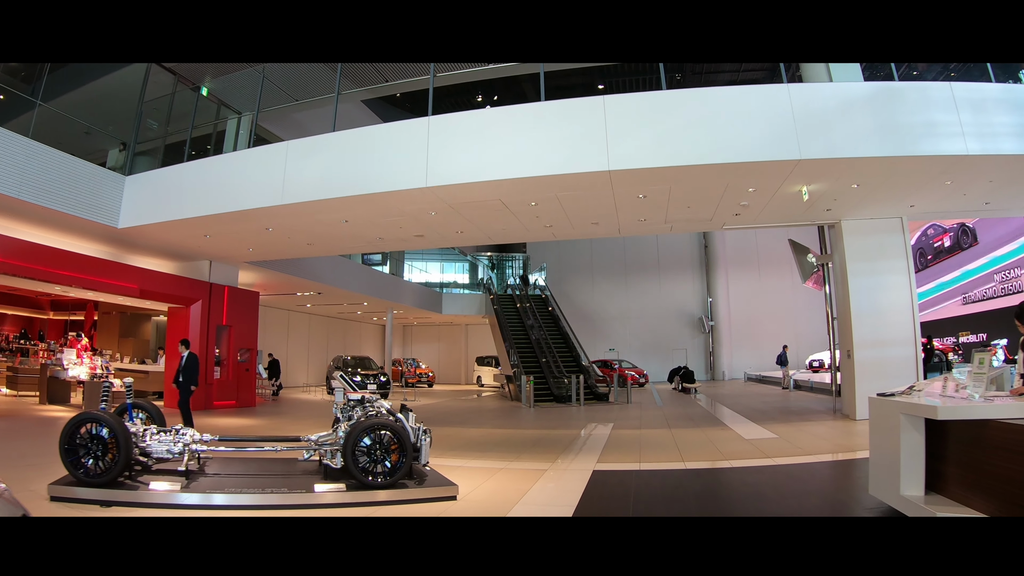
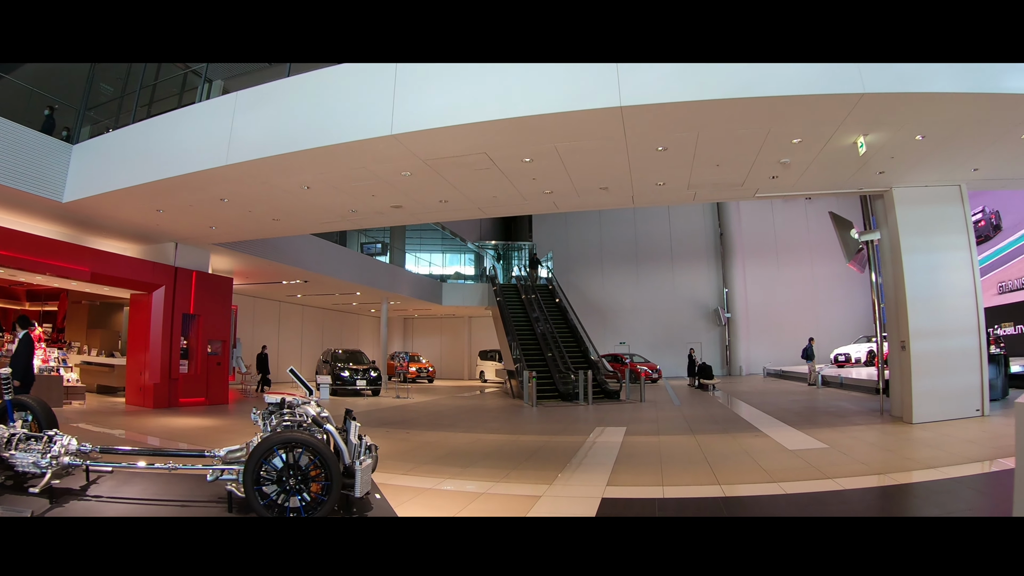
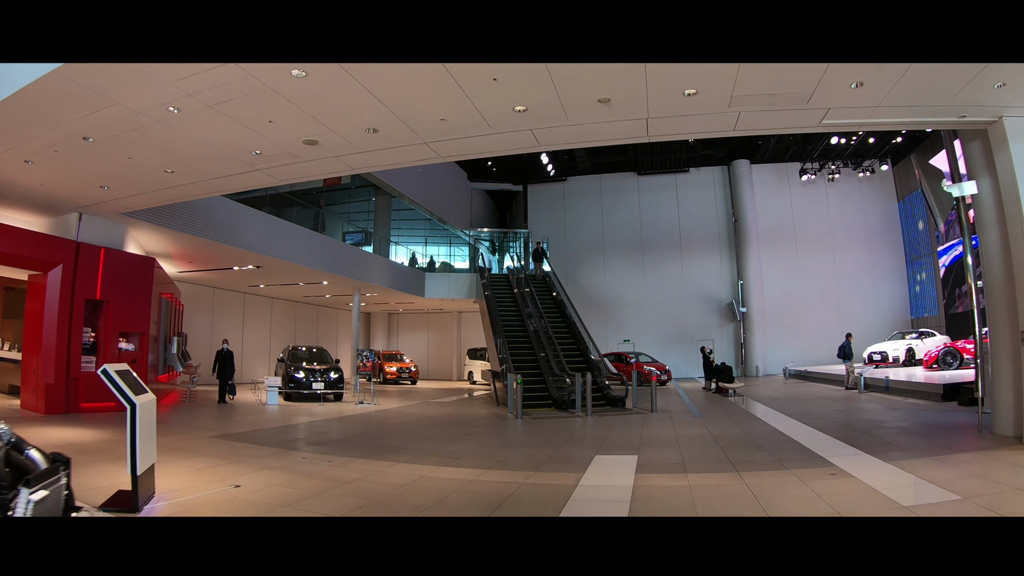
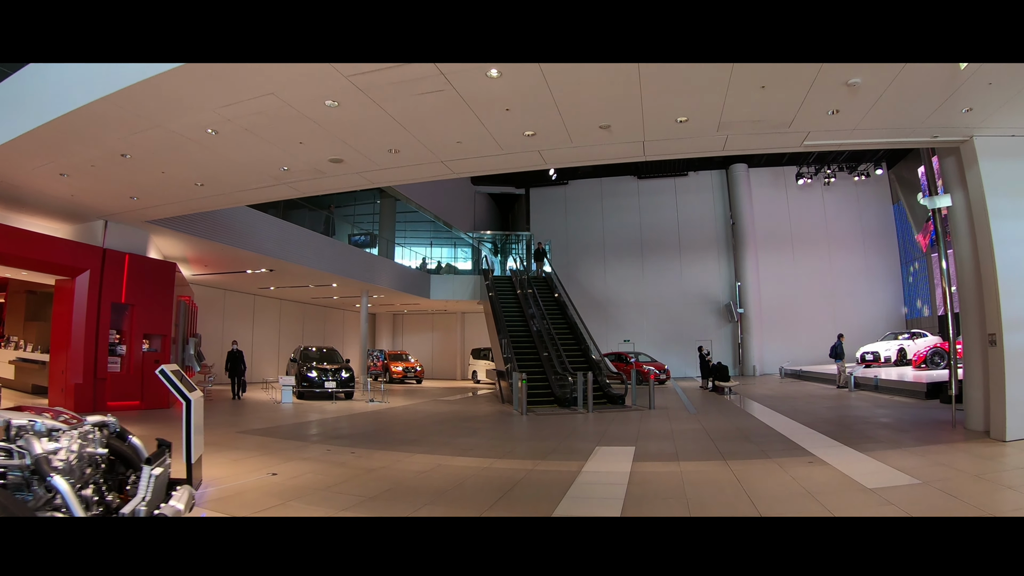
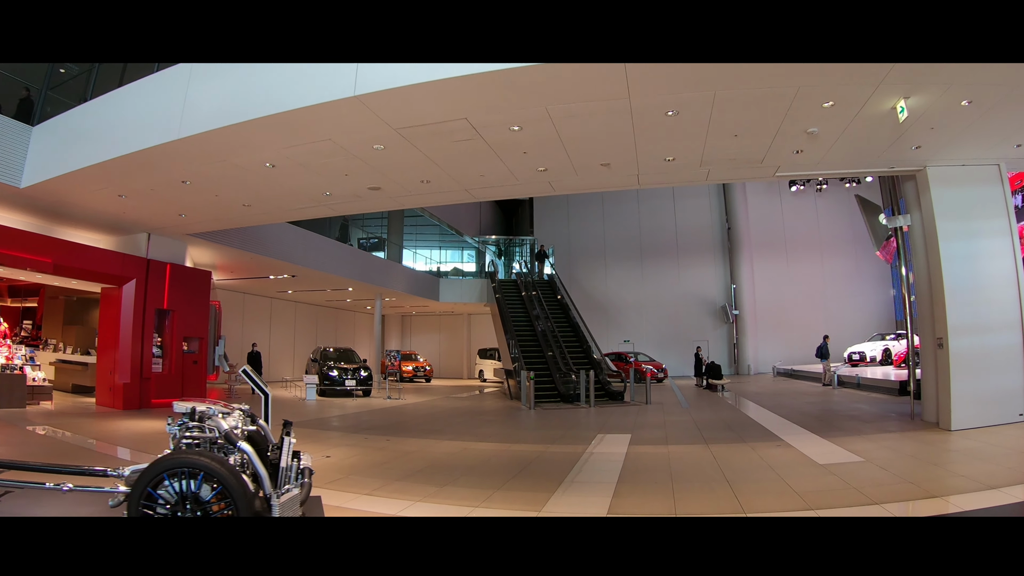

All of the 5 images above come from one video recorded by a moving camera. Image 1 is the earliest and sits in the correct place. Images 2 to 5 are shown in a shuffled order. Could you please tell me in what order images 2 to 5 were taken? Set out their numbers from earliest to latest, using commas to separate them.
2, 5, 4, 3
